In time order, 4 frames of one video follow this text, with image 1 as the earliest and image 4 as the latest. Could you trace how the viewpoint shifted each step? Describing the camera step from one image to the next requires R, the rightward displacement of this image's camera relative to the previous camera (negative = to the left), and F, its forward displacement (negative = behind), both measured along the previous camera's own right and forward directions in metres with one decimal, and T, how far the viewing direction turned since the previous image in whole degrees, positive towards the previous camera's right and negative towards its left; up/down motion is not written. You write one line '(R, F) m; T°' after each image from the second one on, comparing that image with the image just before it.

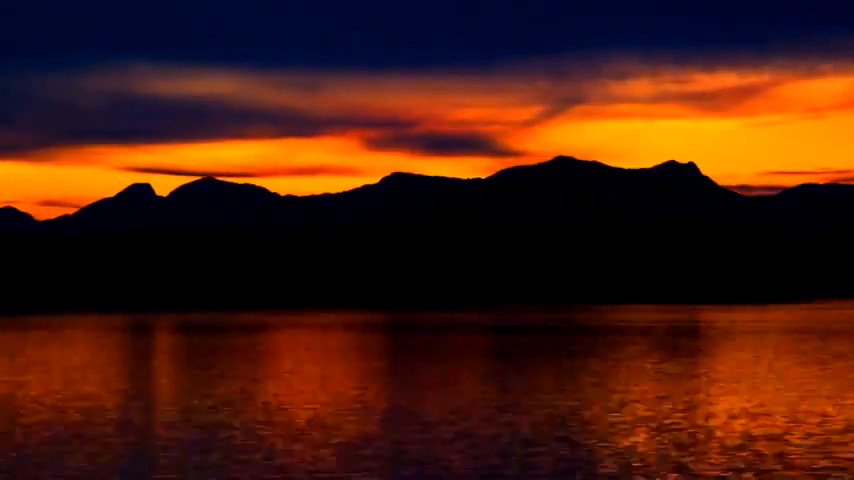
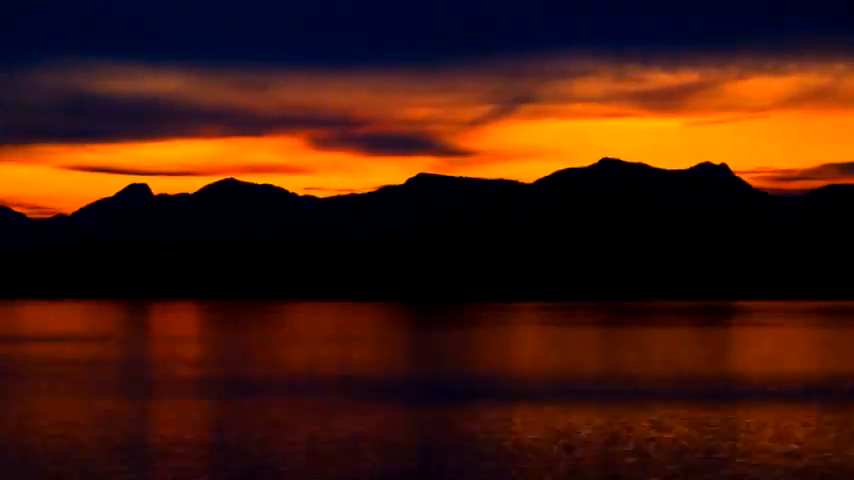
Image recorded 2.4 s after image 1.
(-2.6, -2.0) m; +2°
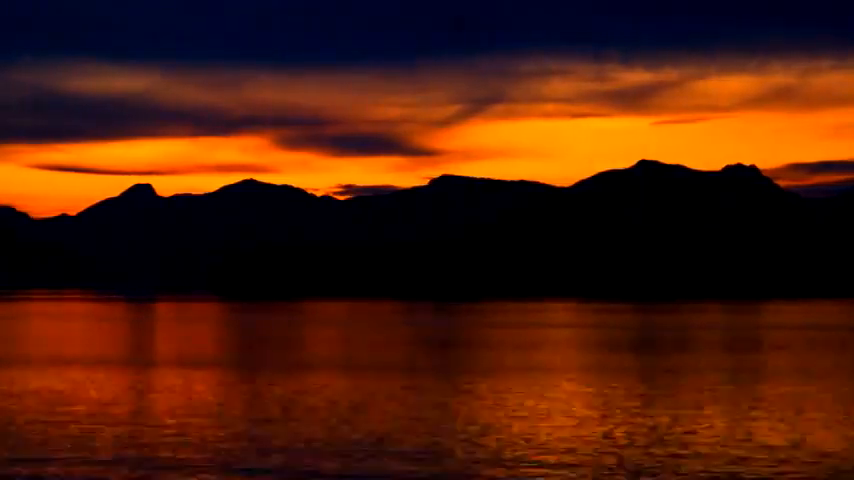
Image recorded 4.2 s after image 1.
(+0.8, +0.2) m; +1°
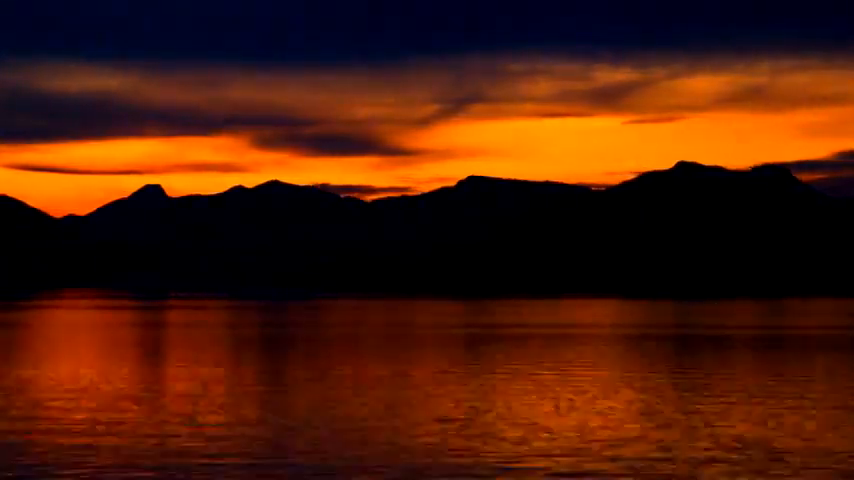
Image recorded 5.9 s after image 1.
(-1.7, -0.6) m; +1°
